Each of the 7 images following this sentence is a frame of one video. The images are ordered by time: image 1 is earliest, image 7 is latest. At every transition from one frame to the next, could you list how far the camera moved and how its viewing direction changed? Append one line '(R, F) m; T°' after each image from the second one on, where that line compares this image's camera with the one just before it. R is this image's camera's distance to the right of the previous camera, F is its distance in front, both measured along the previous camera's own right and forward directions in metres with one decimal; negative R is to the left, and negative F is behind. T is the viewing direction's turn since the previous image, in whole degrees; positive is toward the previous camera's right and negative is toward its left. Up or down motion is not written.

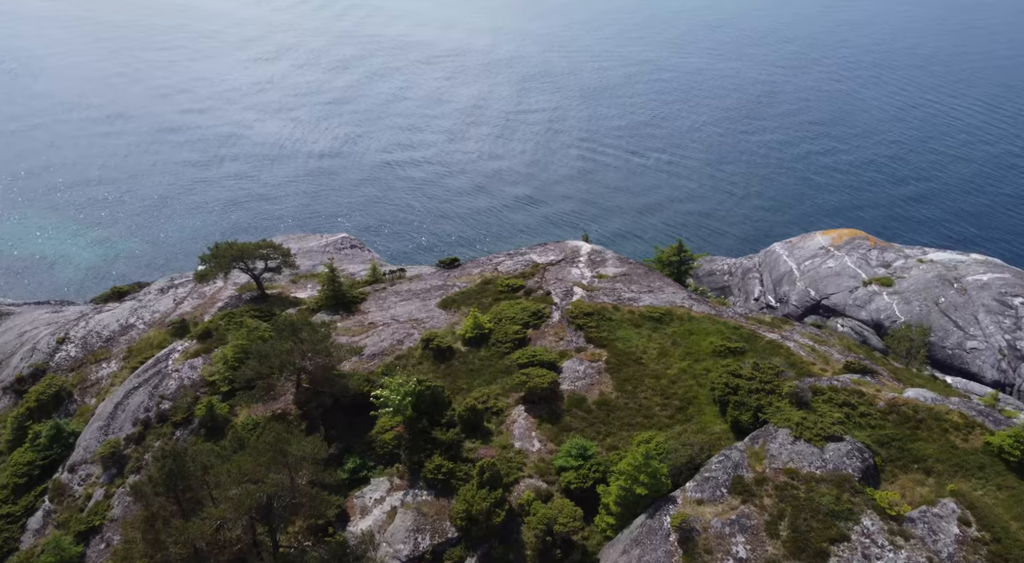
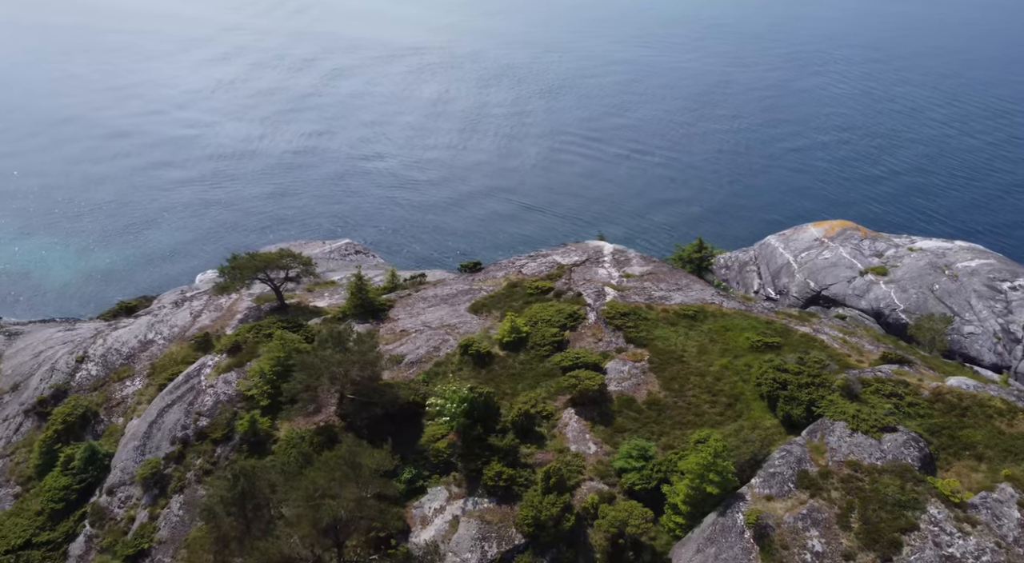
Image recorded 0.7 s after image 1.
(-3.3, +0.2) m; +2°
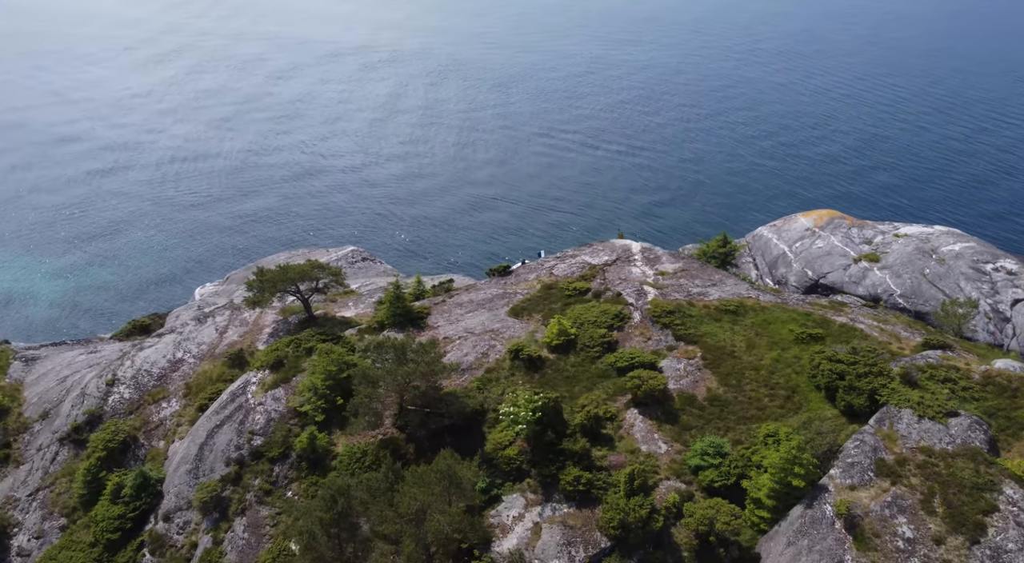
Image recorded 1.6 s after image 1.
(-4.2, +0.3) m; +3°
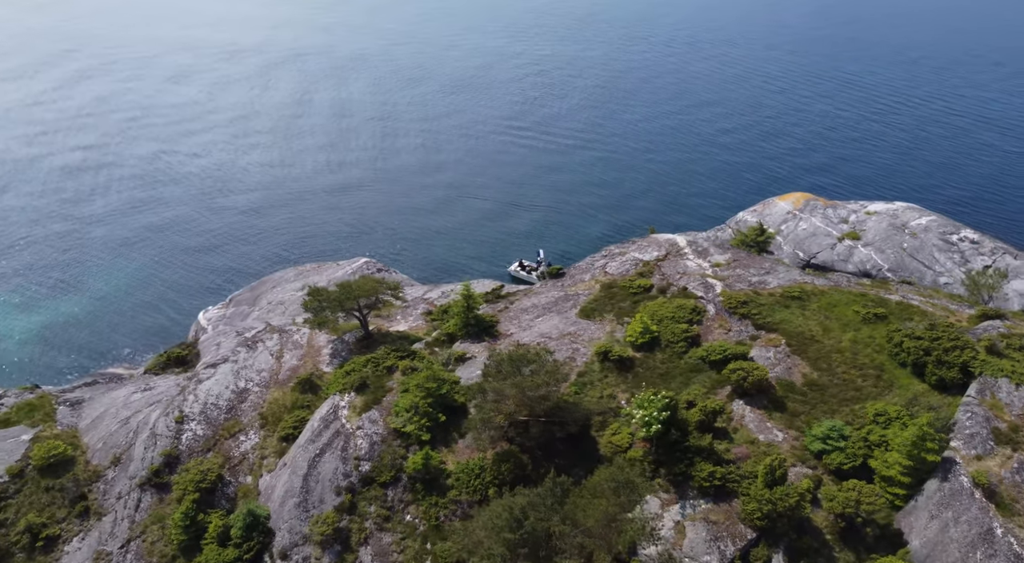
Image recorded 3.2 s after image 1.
(-7.5, +0.6) m; +6°
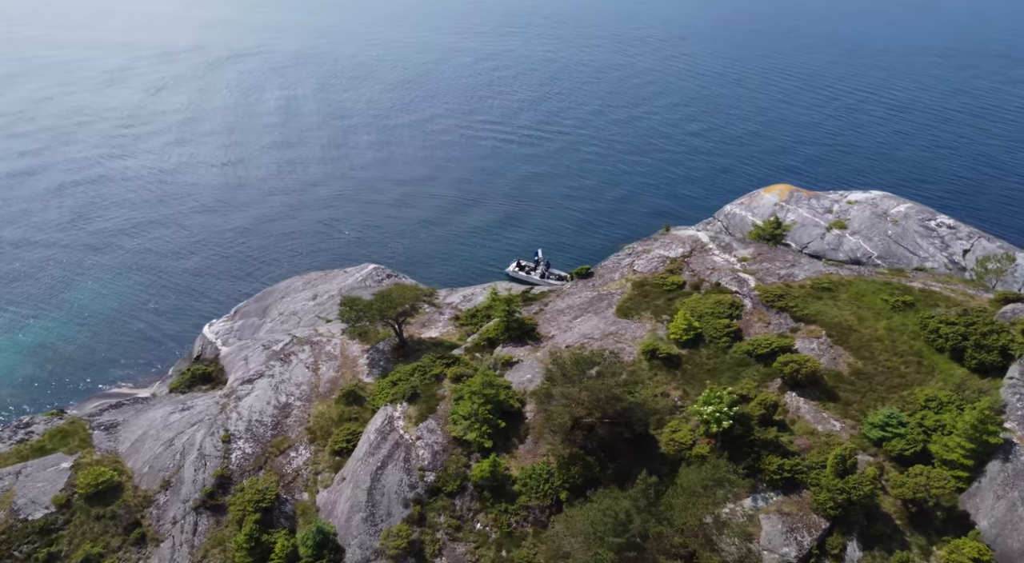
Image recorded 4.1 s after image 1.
(-4.3, +0.2) m; +3°
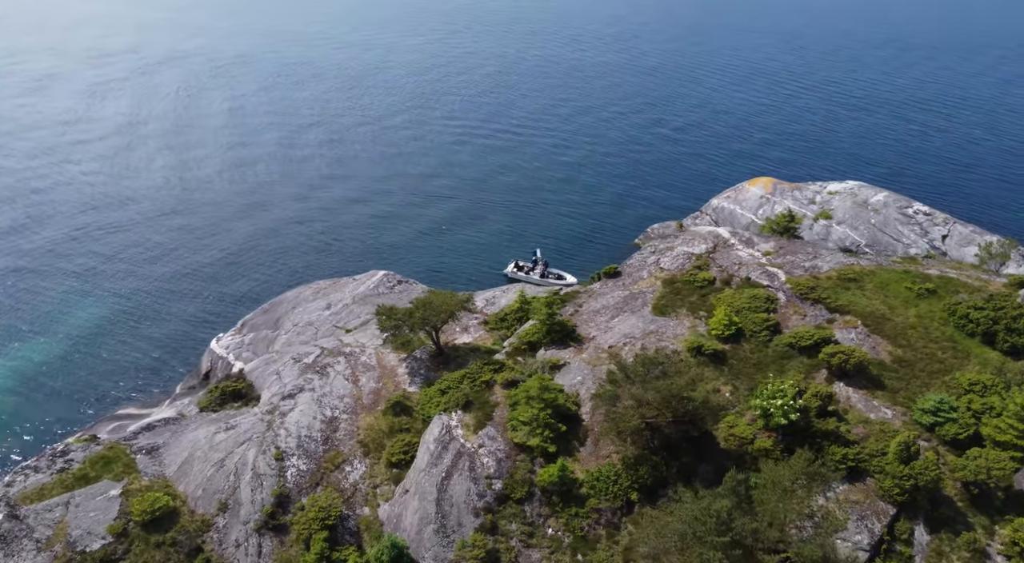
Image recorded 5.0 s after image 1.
(-4.3, +0.1) m; +3°
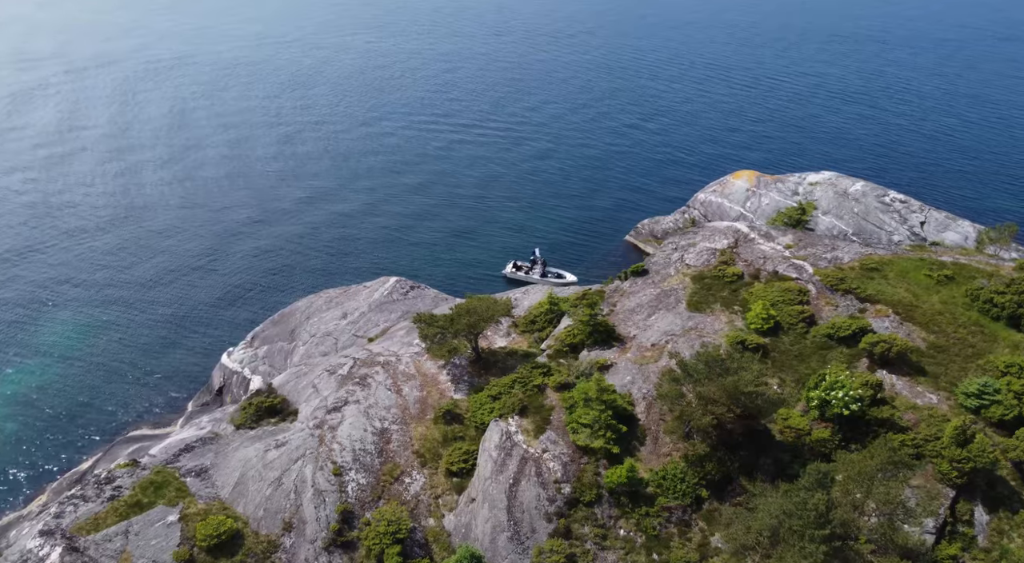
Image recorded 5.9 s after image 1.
(-4.4, +0.1) m; +3°
